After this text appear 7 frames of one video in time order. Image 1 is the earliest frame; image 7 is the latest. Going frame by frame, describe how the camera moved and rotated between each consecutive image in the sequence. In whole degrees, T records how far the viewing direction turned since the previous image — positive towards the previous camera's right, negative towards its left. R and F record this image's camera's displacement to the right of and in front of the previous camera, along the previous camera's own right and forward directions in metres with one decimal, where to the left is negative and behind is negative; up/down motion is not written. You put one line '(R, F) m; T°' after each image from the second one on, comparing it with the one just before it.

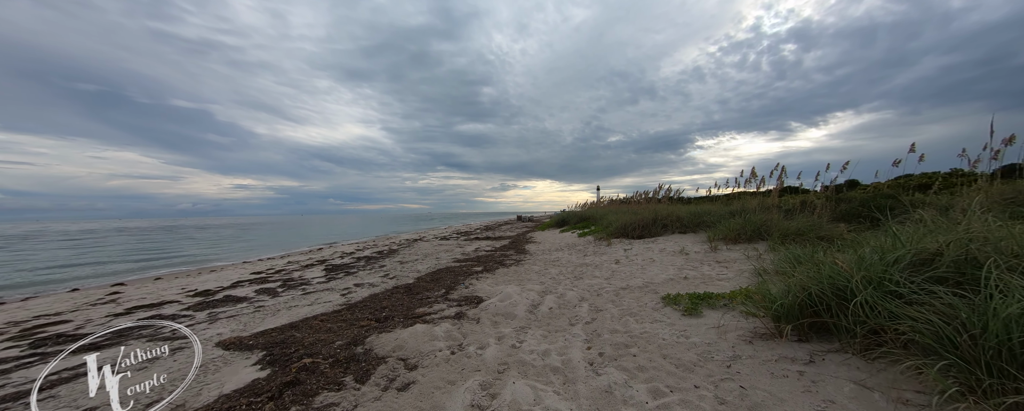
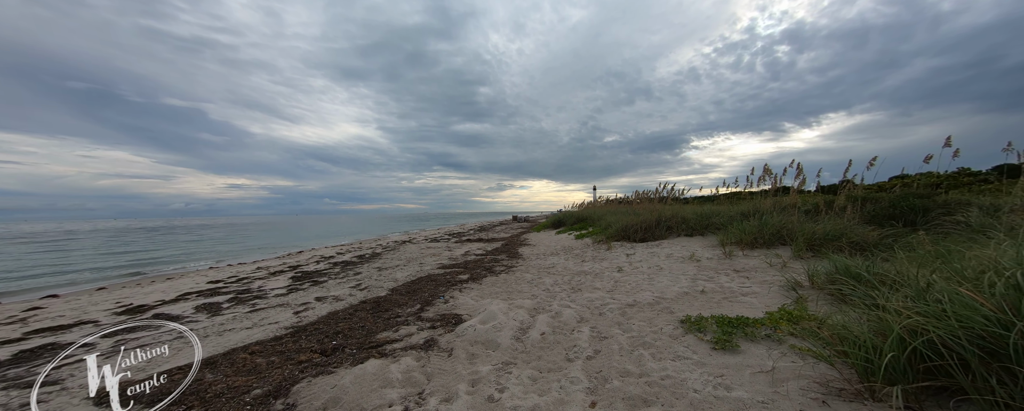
(+0.1, +0.7) m; +1°
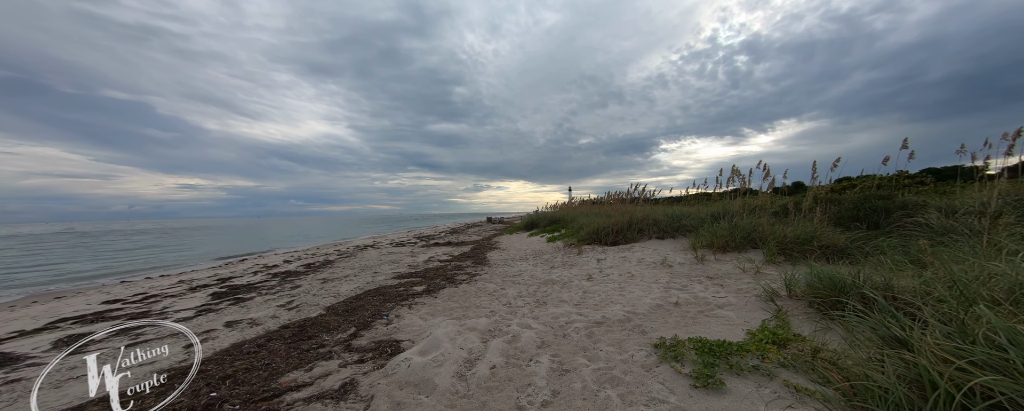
(+0.3, +0.6) m; +5°
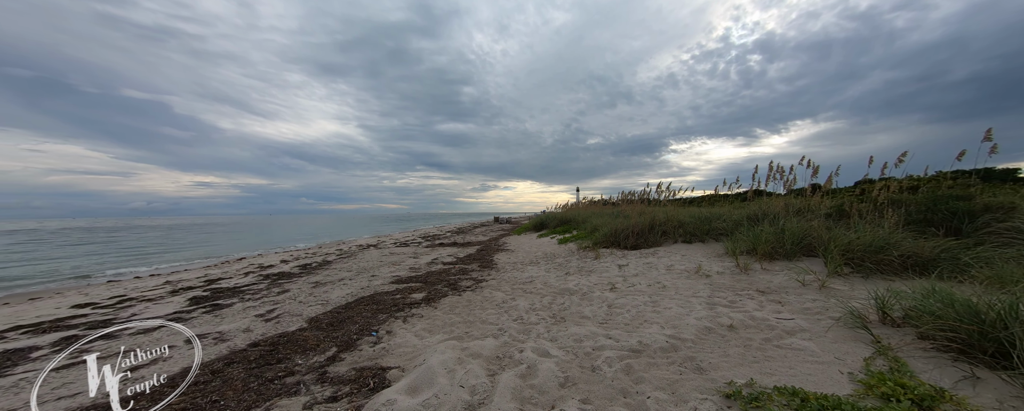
(-0.1, +0.7) m; -1°
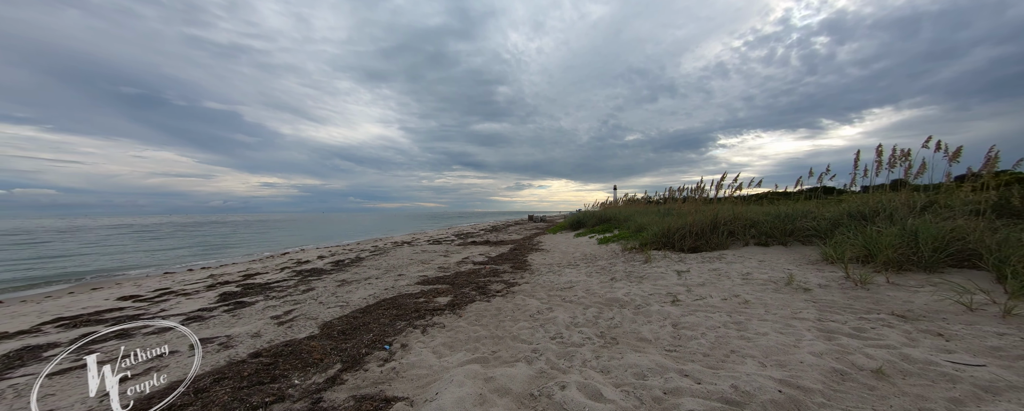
(0.0, +0.7) m; -7°
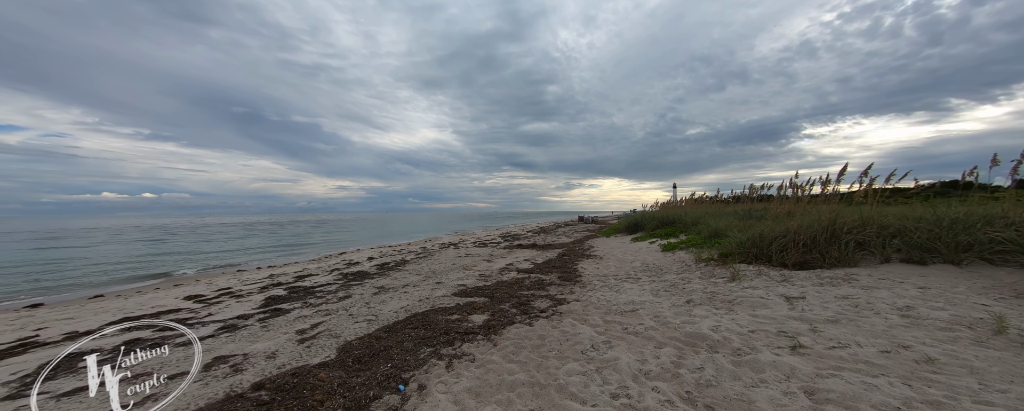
(0.0, +0.7) m; -10°
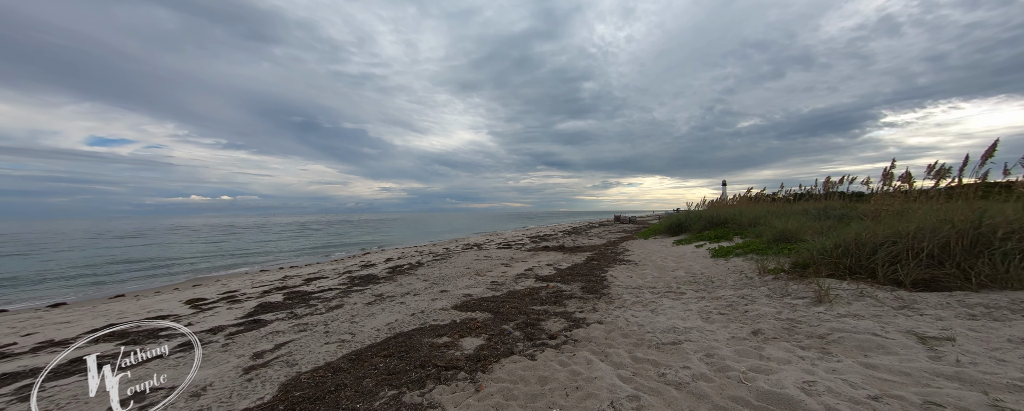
(+0.4, +0.8) m; -7°
